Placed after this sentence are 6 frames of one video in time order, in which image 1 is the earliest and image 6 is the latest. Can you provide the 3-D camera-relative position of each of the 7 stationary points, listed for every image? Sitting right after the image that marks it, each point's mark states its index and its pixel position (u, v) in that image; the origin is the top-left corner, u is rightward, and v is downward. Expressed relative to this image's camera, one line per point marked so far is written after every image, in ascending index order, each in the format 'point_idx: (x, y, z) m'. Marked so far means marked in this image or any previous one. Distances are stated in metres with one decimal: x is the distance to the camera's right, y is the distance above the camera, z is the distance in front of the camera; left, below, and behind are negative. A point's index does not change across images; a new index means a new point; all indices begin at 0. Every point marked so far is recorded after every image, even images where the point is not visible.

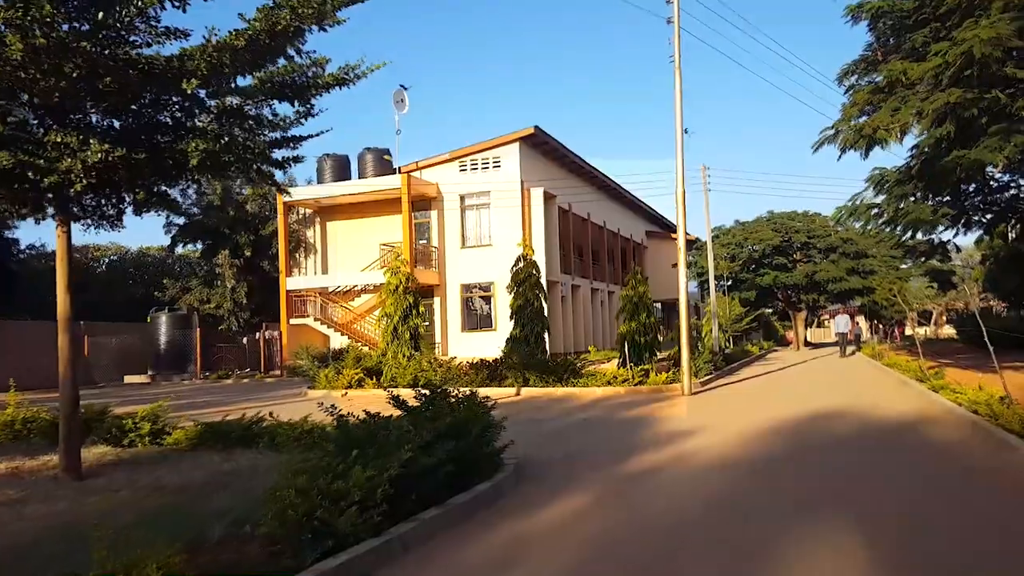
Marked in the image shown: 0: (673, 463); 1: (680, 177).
0: (+1.8, -2.0, +9.3) m
1: (+3.8, +2.5, +18.6) m
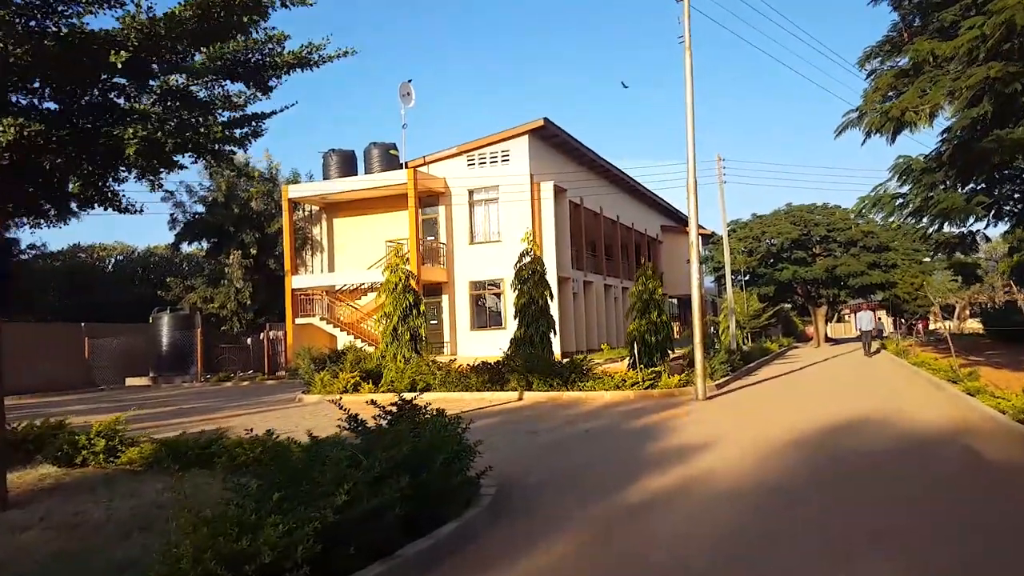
0: (+1.7, -1.9, +8.1) m
1: (+3.8, +2.6, +17.4) m
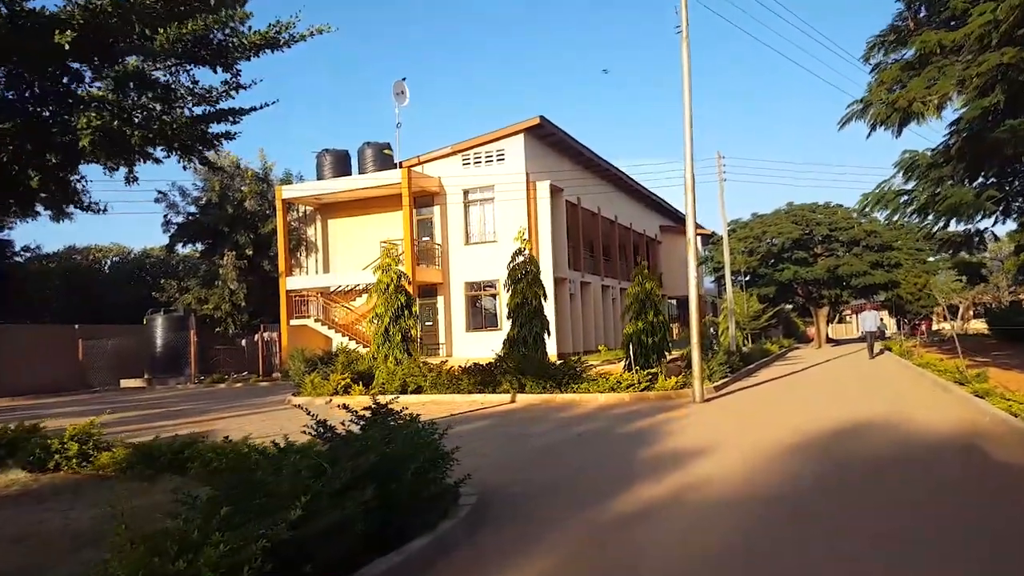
0: (+1.5, -1.9, +7.7) m
1: (+3.7, +2.6, +17.0) m
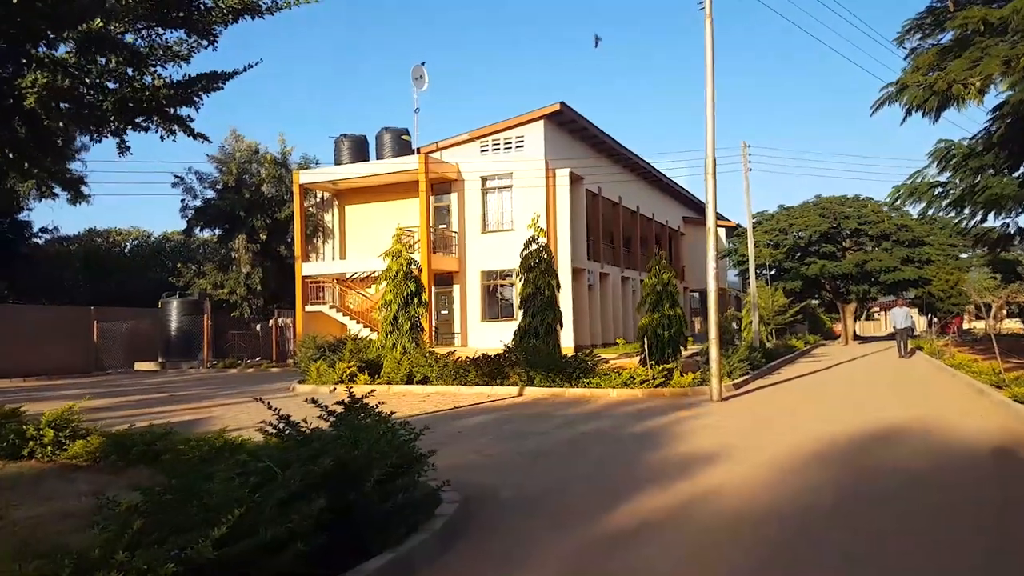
0: (+1.4, -1.8, +7.0) m
1: (+3.9, +2.7, +16.1) m
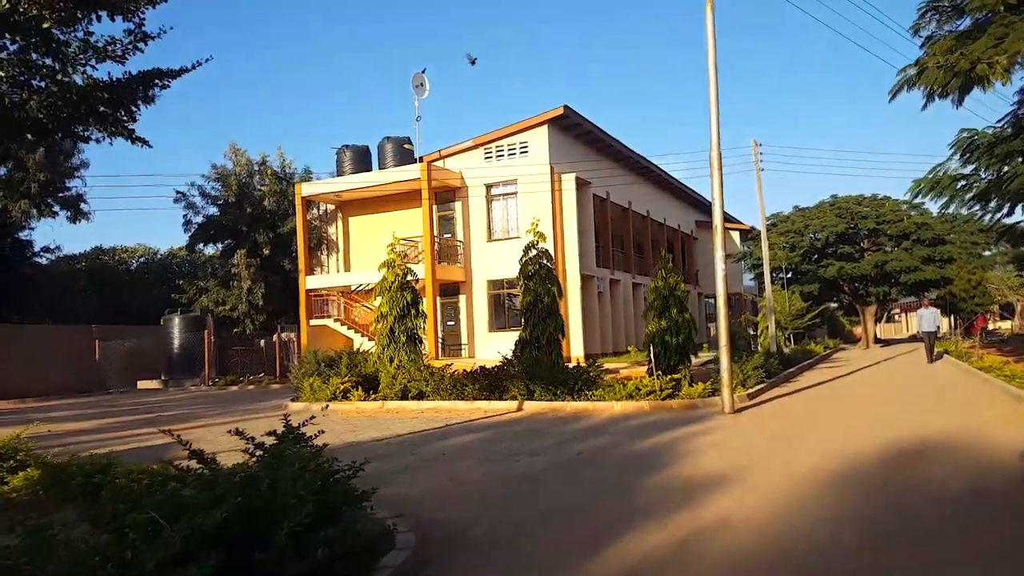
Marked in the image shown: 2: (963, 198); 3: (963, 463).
0: (+1.2, -1.8, +6.0) m
1: (+3.8, +2.7, +15.2) m
2: (+9.7, +1.9, +17.6) m
3: (+4.7, -1.8, +8.5) m
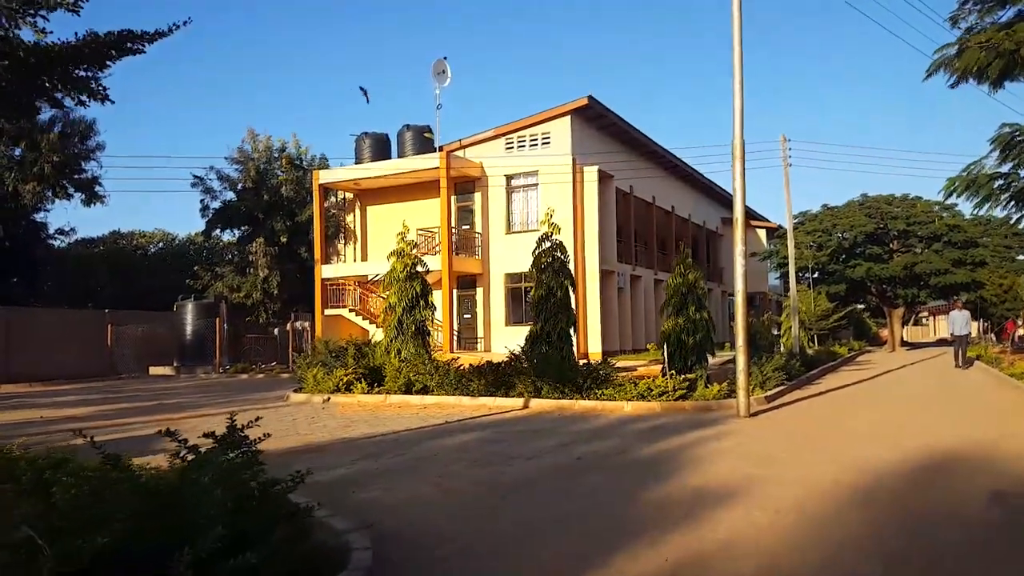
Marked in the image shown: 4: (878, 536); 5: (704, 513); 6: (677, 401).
0: (+1.1, -1.8, +5.3) m
1: (+4.0, +2.7, +14.4) m
2: (+9.9, +1.9, +16.6) m
3: (+4.6, -1.8, +7.7) m
4: (+2.7, -1.8, +5.9) m
5: (+1.6, -1.8, +6.7) m
6: (+2.8, -1.9, +13.8) m
